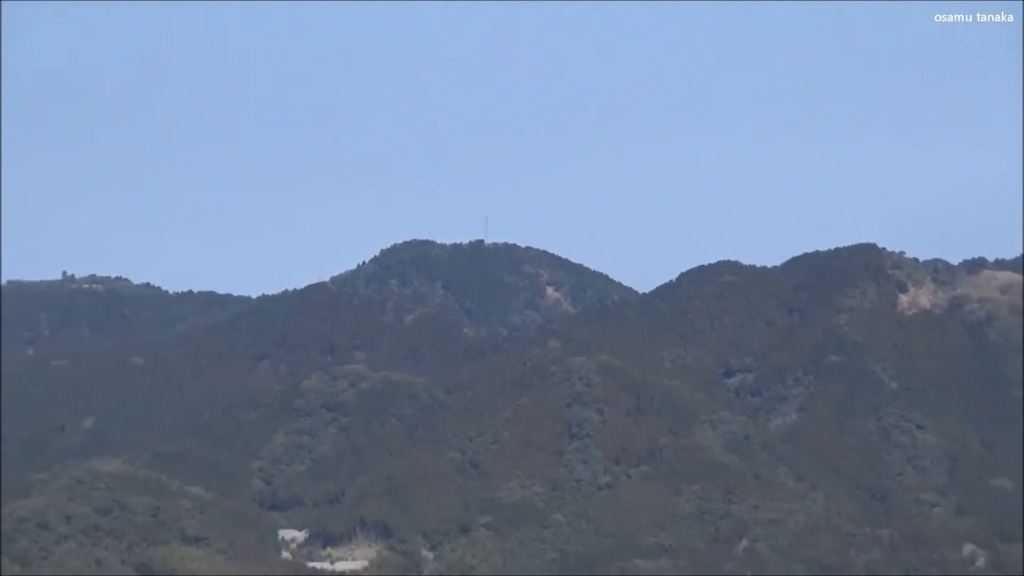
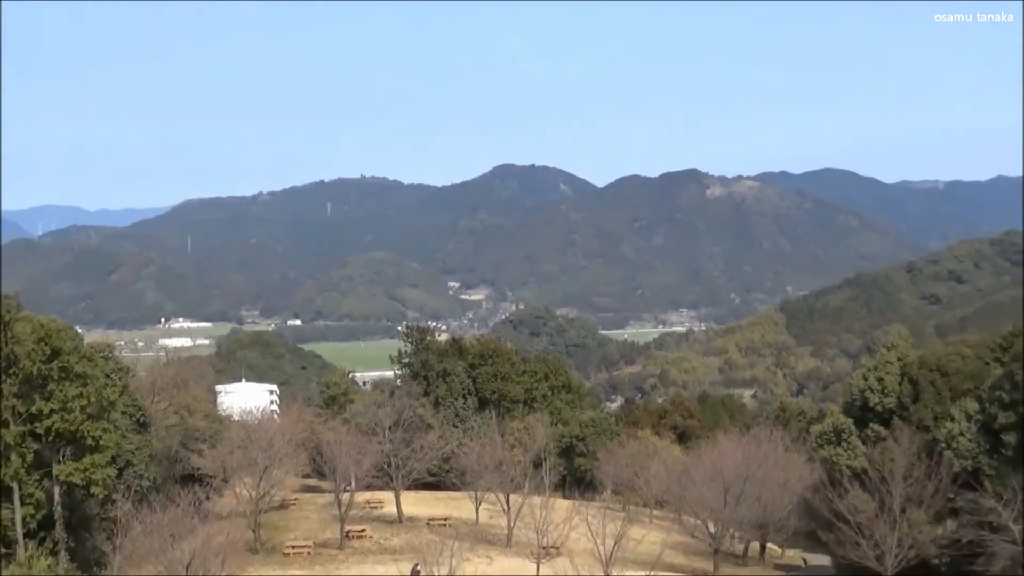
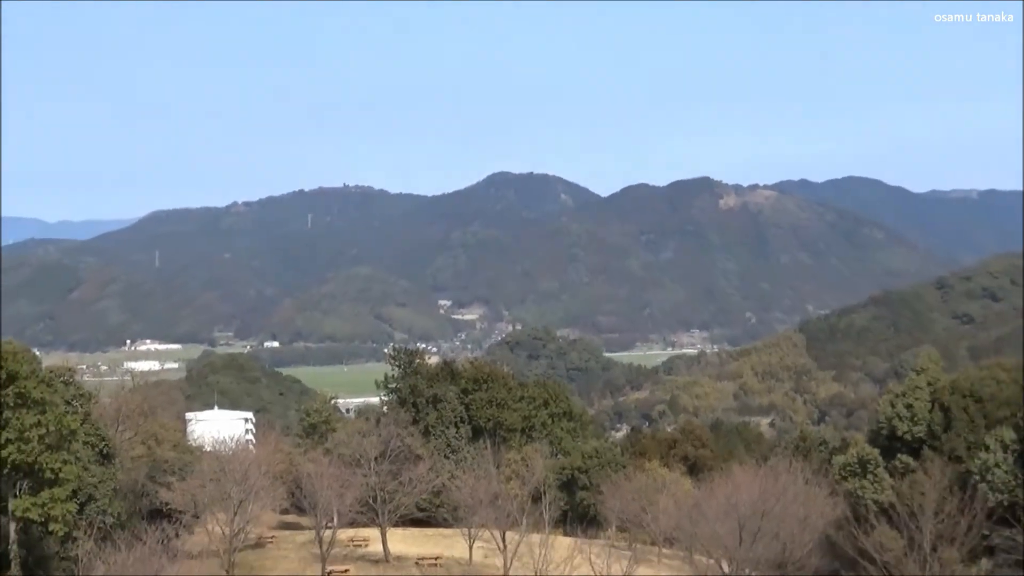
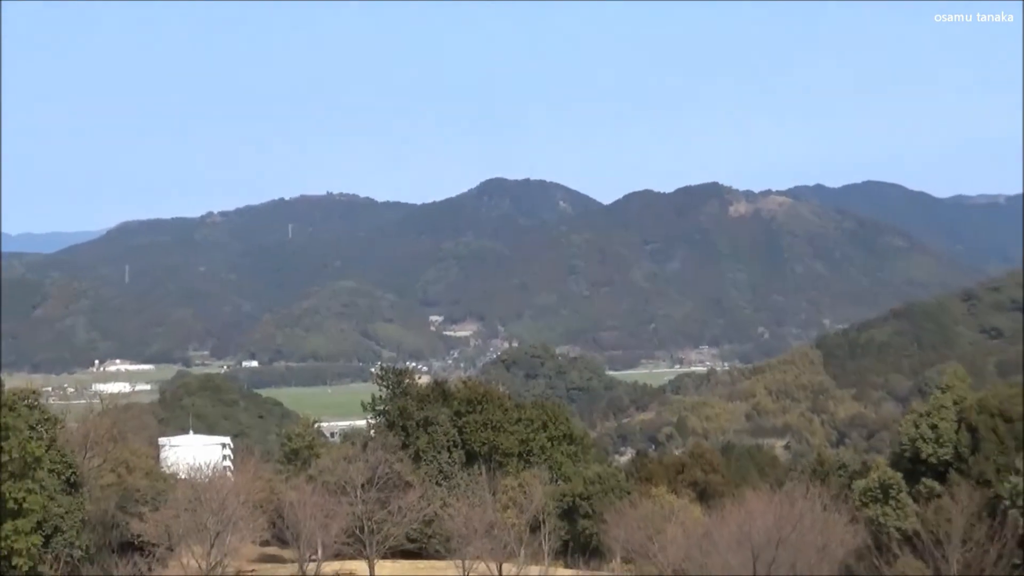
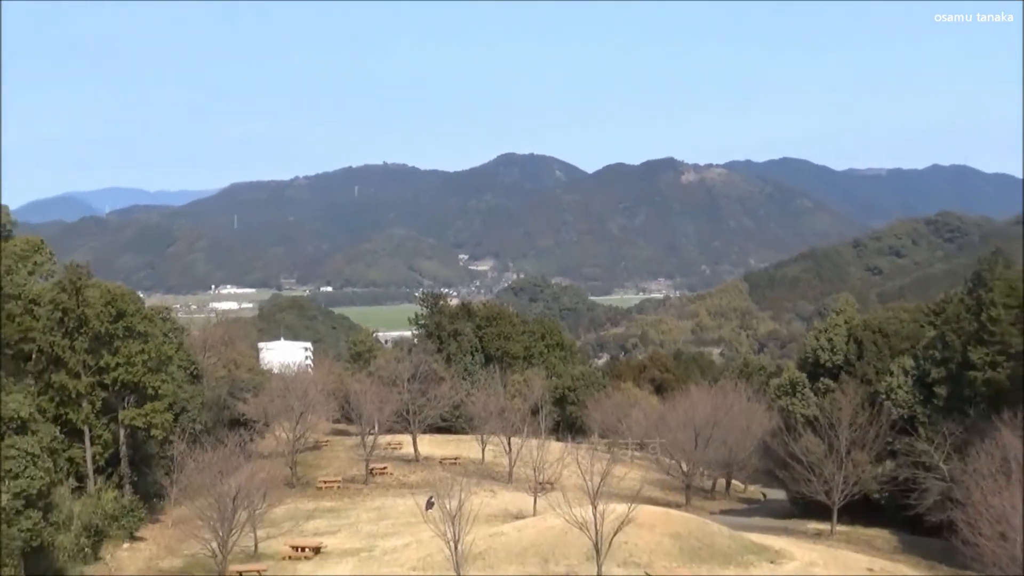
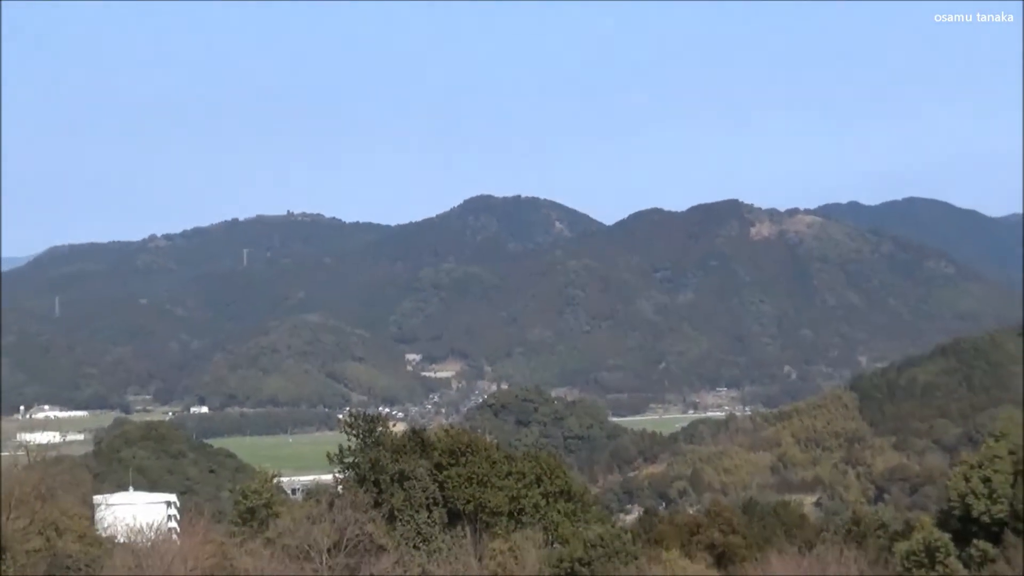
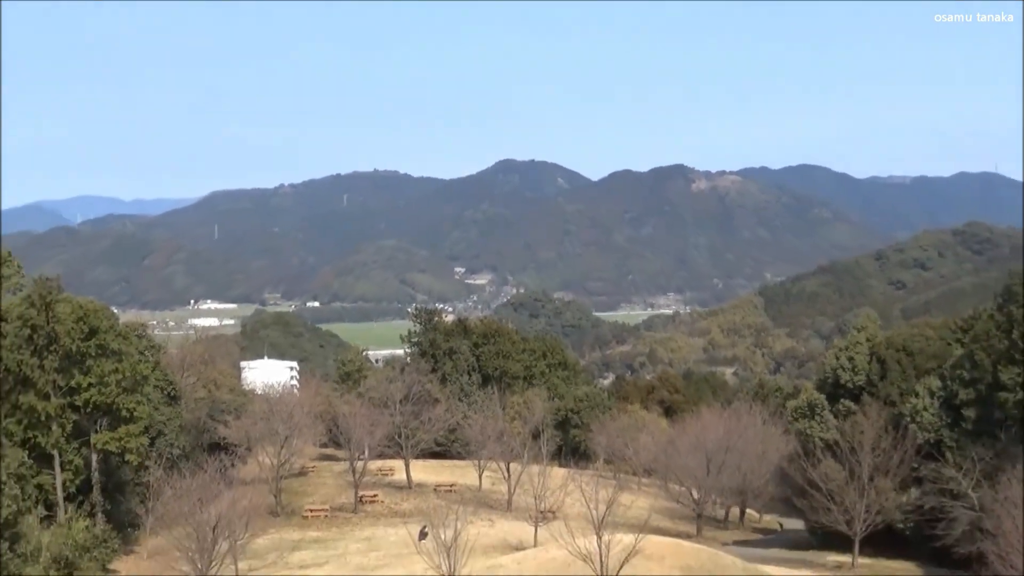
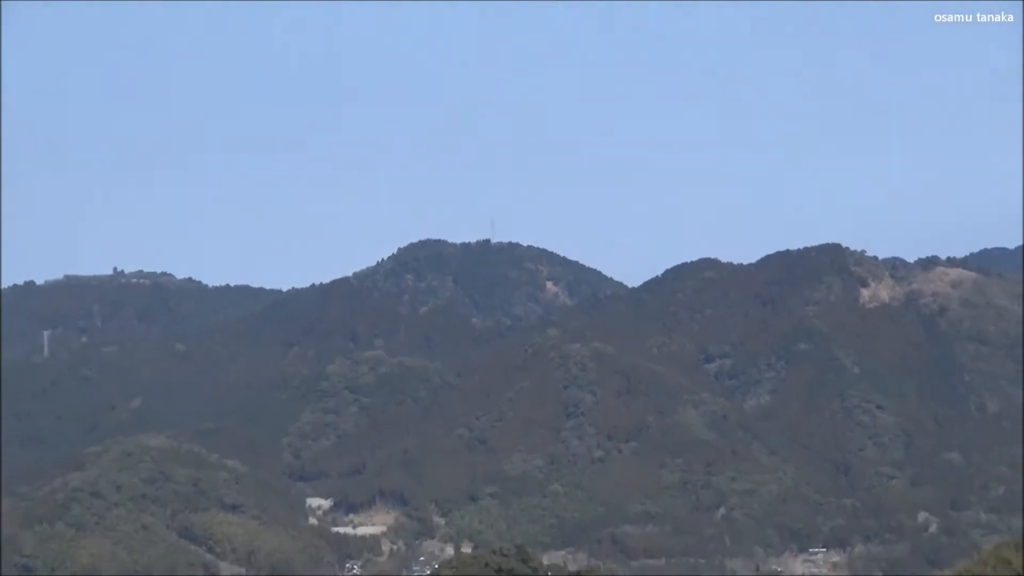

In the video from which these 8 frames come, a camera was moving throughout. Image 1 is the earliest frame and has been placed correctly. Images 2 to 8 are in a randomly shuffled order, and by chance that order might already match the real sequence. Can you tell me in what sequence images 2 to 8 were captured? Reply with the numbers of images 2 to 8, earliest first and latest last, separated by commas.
8, 6, 4, 3, 2, 7, 5
